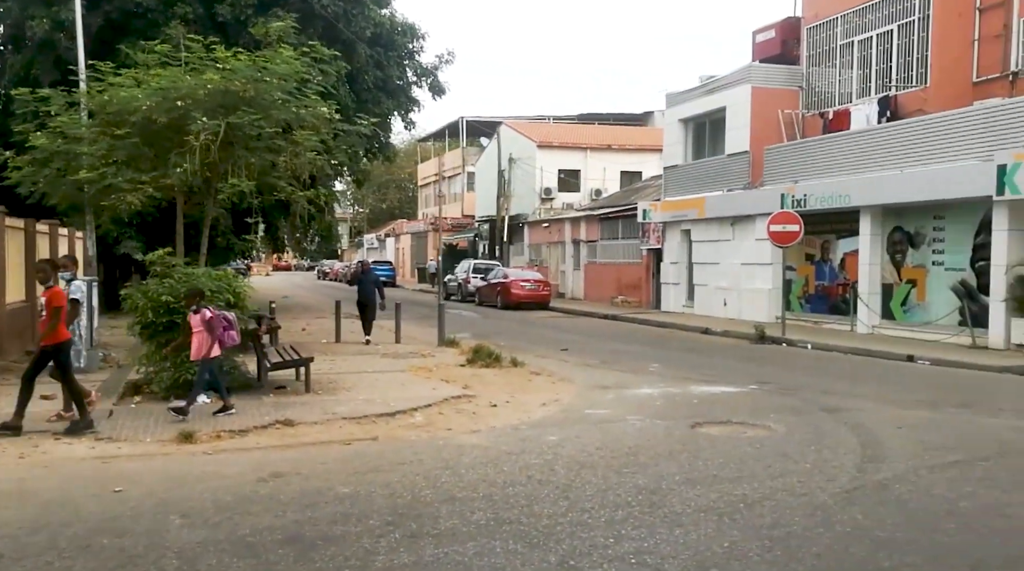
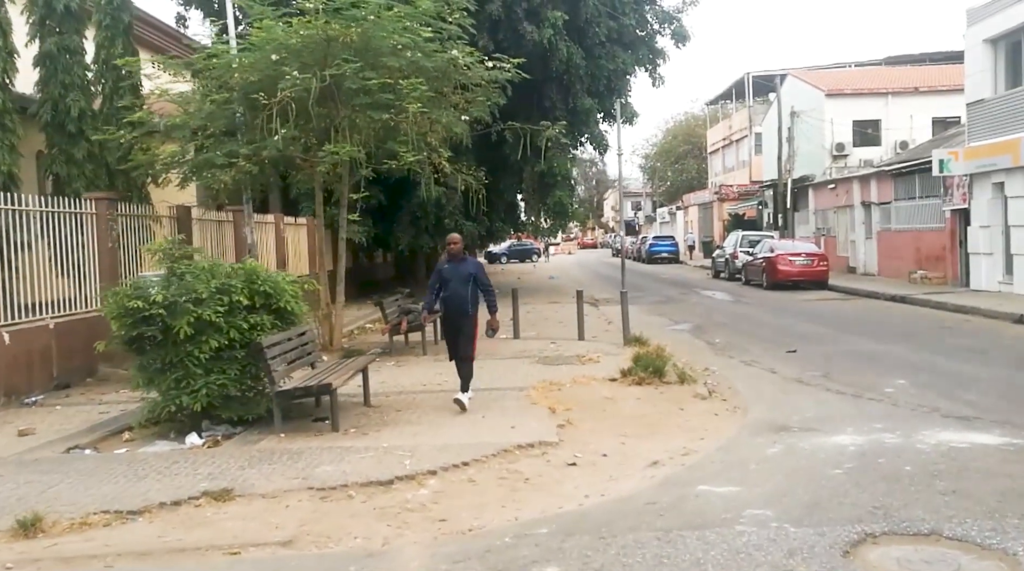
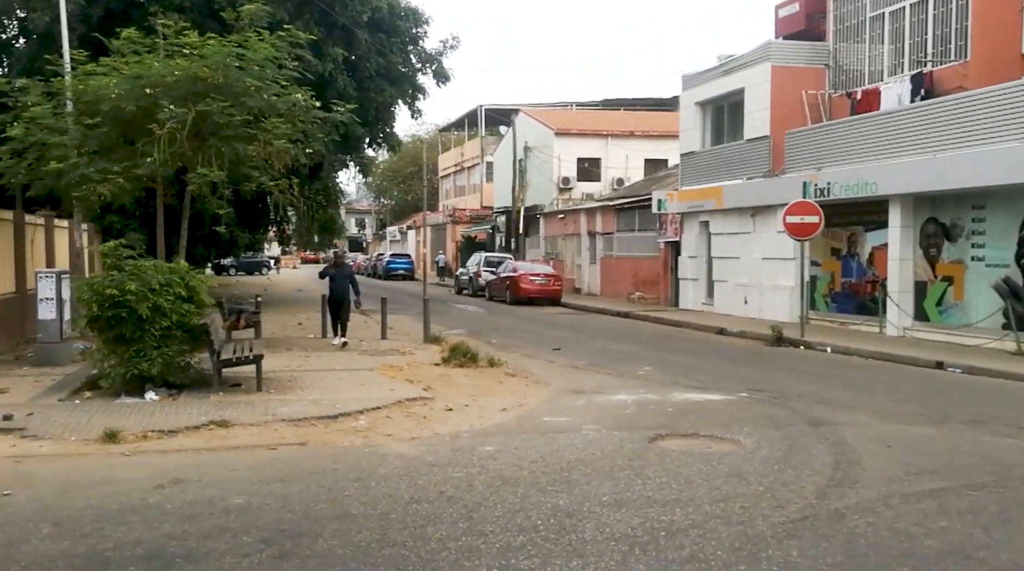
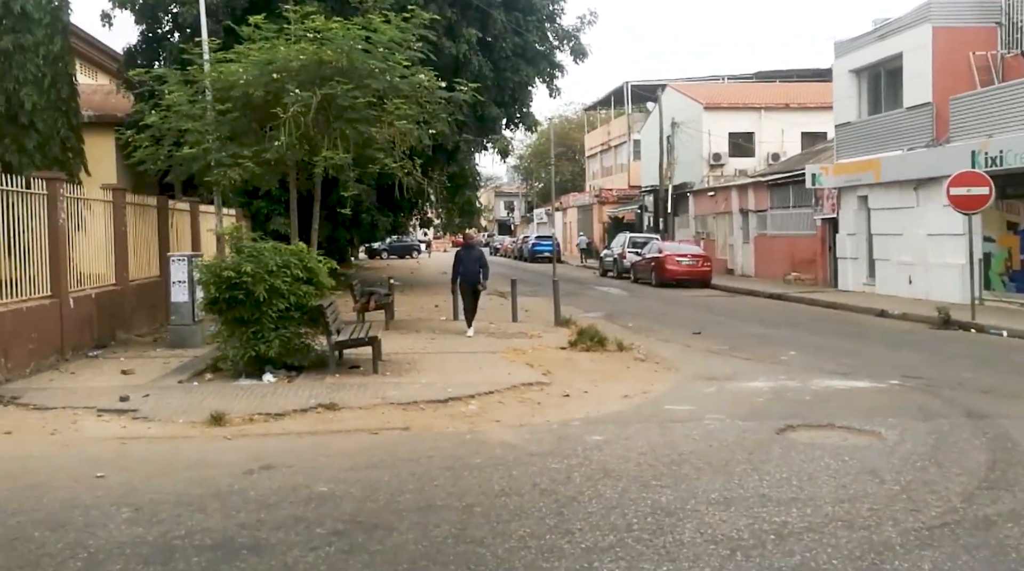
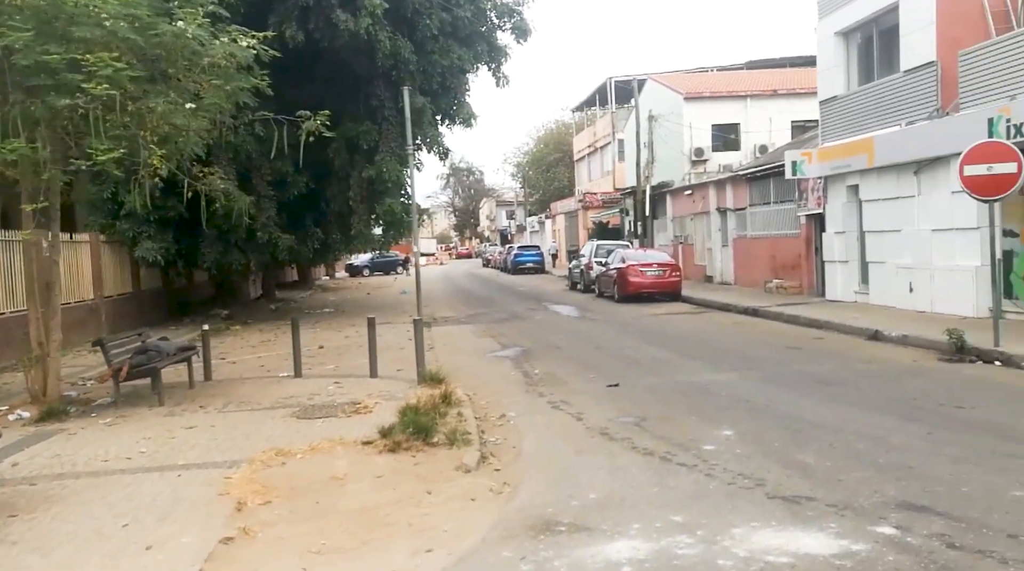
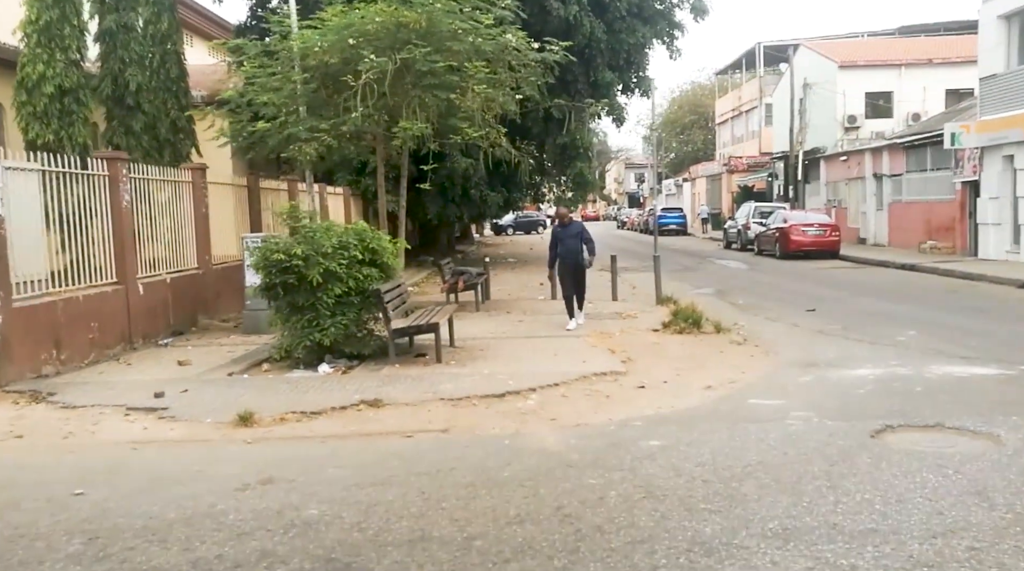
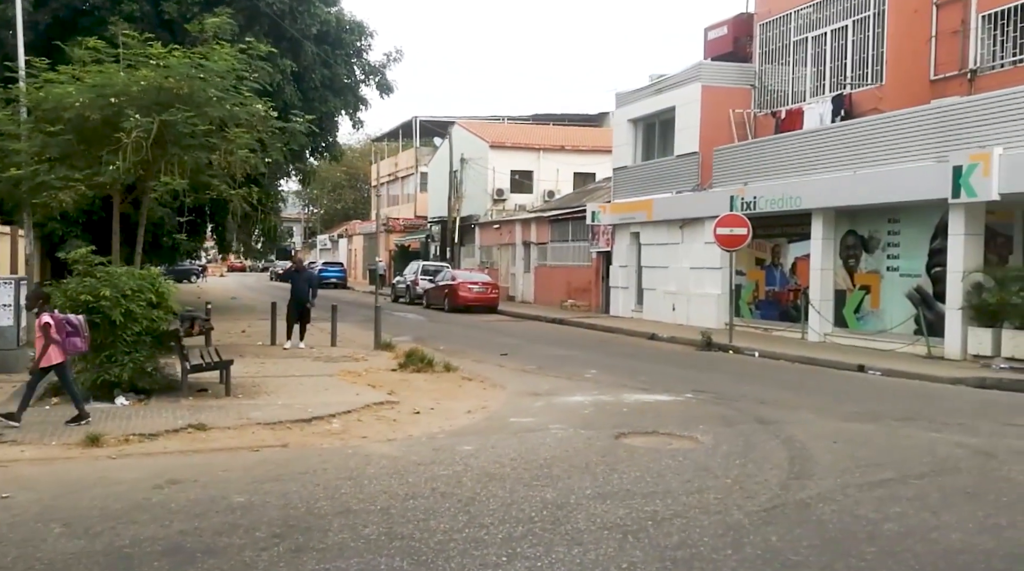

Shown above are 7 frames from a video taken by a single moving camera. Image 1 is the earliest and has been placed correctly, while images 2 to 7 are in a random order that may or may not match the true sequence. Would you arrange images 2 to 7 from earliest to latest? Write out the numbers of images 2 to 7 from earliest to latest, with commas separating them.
7, 3, 4, 6, 2, 5
